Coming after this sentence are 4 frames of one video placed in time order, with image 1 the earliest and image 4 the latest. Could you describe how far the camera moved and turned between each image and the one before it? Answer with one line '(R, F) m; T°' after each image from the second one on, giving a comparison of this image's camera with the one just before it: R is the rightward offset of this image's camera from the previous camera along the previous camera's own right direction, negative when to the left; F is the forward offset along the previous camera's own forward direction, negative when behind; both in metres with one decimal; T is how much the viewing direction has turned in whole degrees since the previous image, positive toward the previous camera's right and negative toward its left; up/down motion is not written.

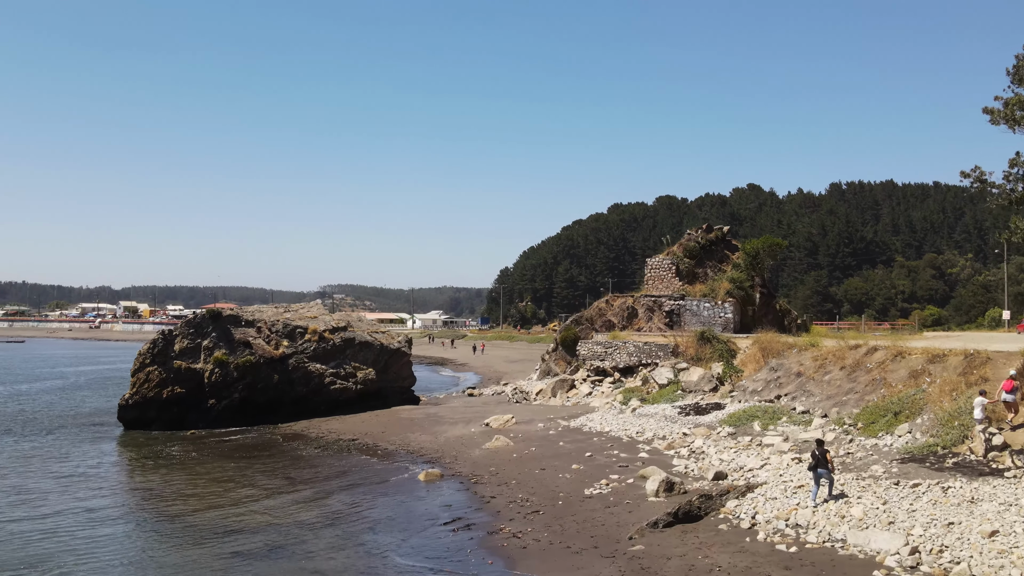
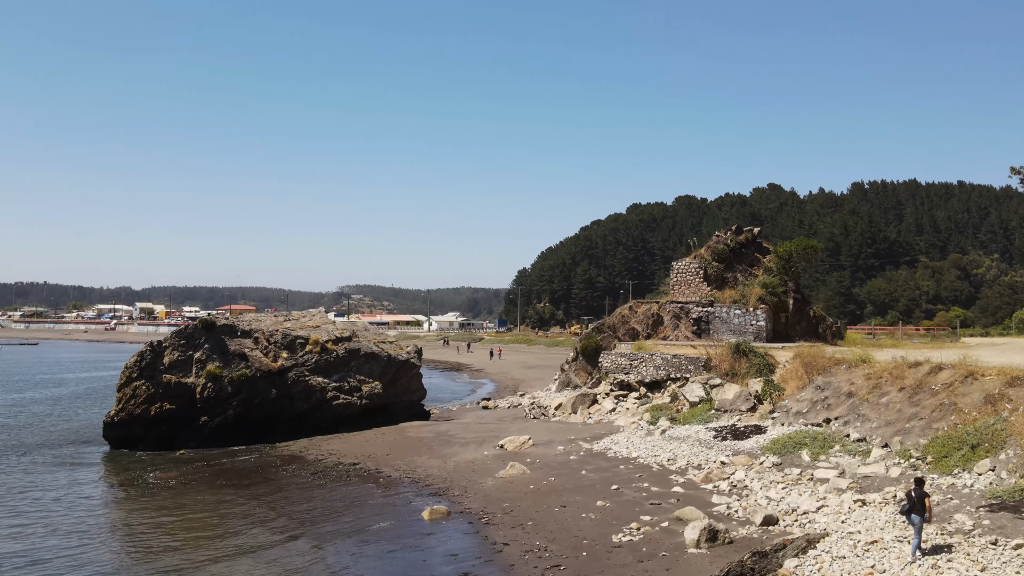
(0.0, +2.0) m; -1°
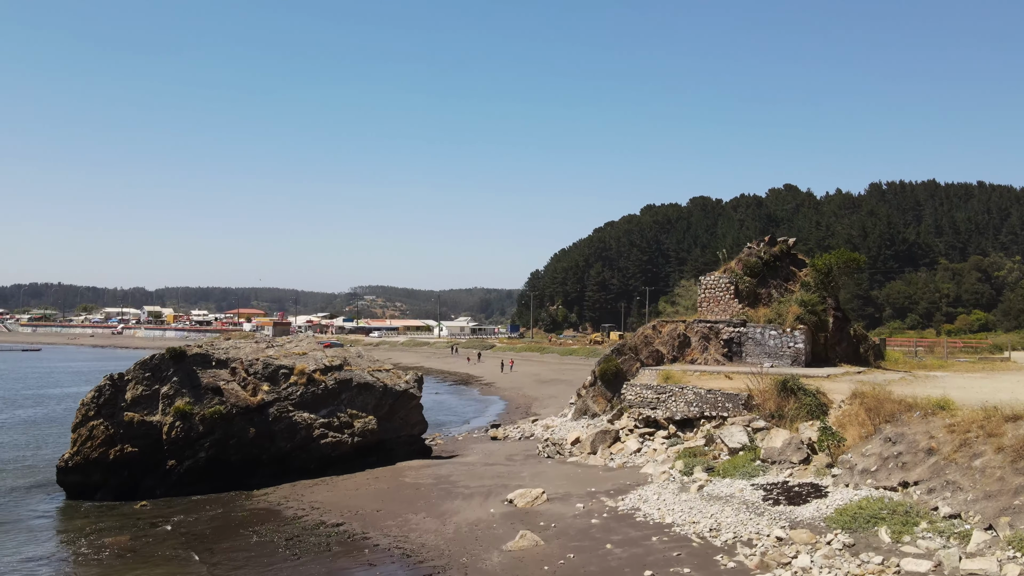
(0.0, +2.9) m; -1°
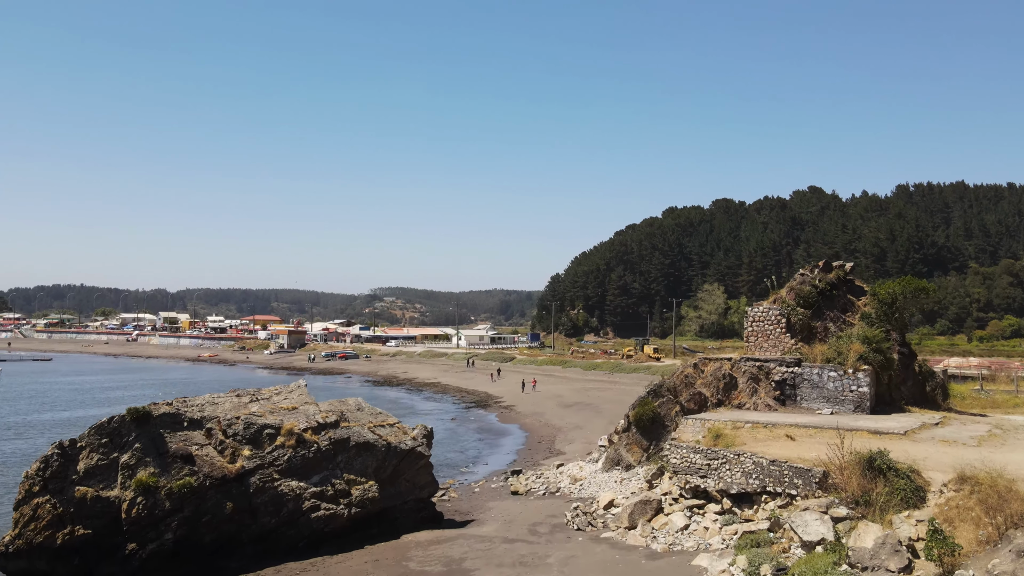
(-0.1, +3.2) m; -1°
